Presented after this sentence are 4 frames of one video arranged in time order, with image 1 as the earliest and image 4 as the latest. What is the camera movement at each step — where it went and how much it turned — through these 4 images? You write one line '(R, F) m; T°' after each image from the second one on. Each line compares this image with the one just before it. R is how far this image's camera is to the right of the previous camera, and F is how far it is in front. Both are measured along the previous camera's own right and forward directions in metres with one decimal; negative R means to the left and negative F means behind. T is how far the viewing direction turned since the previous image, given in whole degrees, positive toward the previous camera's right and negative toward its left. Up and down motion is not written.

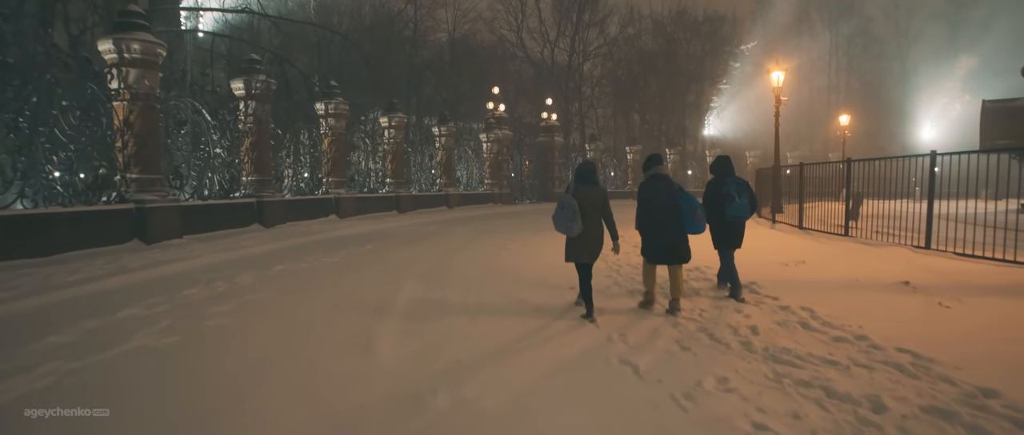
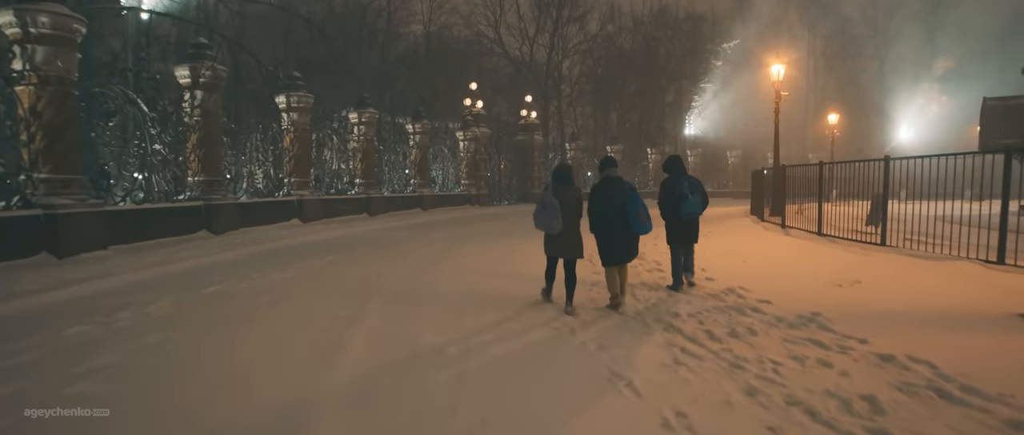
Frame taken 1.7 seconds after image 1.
(-0.1, +1.4) m; +2°
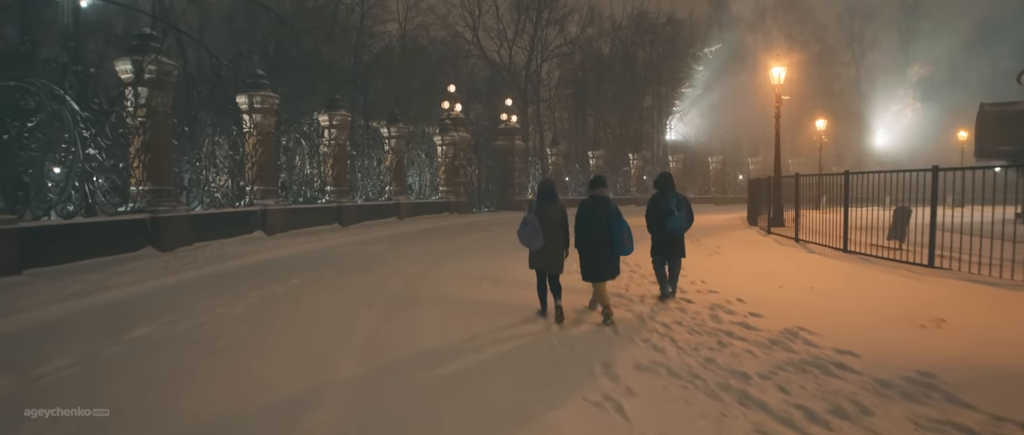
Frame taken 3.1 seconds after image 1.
(-0.2, +1.2) m; +2°
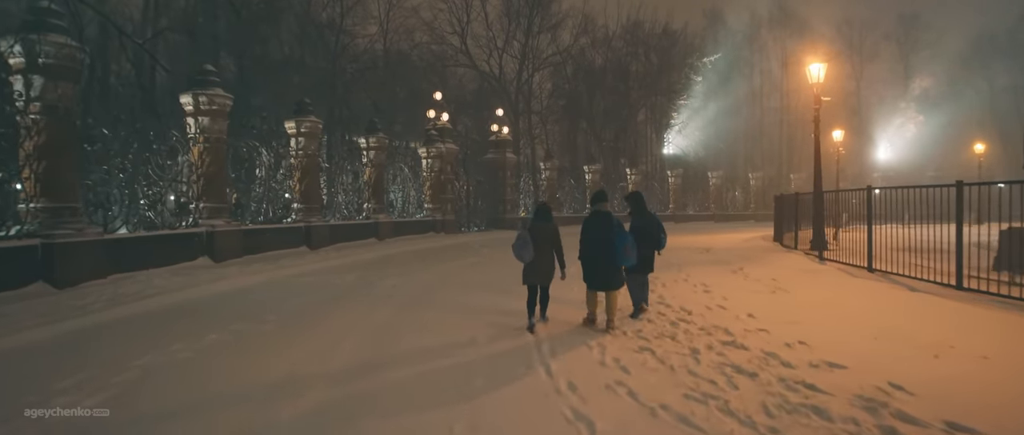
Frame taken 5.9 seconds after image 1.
(-0.2, +2.3) m; +1°
